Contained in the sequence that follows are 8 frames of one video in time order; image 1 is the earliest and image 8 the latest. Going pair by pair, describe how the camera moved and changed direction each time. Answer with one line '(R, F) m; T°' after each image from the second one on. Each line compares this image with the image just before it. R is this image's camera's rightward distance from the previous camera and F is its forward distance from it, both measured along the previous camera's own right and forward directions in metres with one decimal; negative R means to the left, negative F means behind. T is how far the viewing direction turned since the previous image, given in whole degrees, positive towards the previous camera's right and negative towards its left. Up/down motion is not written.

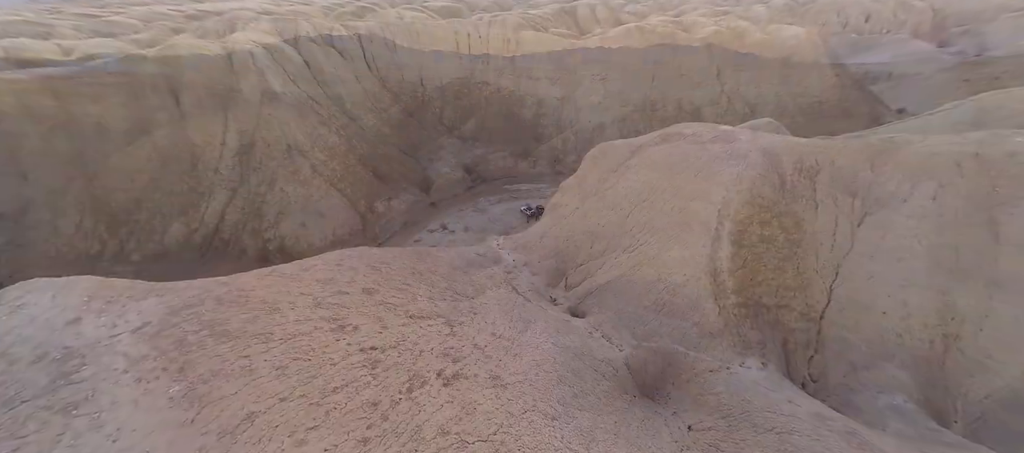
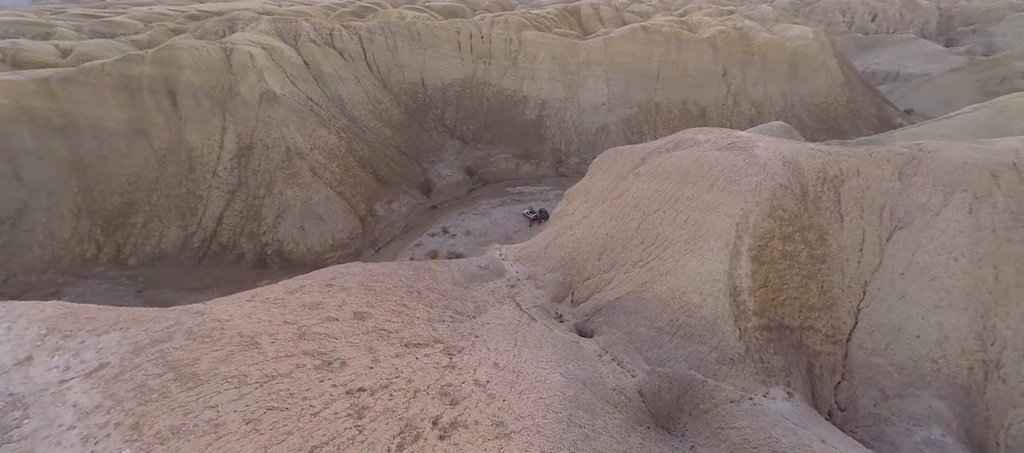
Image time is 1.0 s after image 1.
(0.0, +0.3) m; 0°
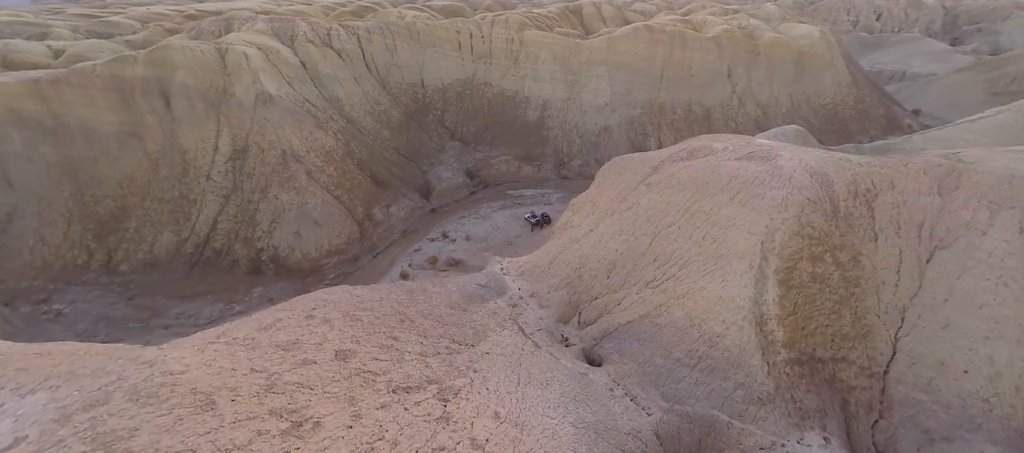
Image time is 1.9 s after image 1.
(0.0, +0.3) m; 0°
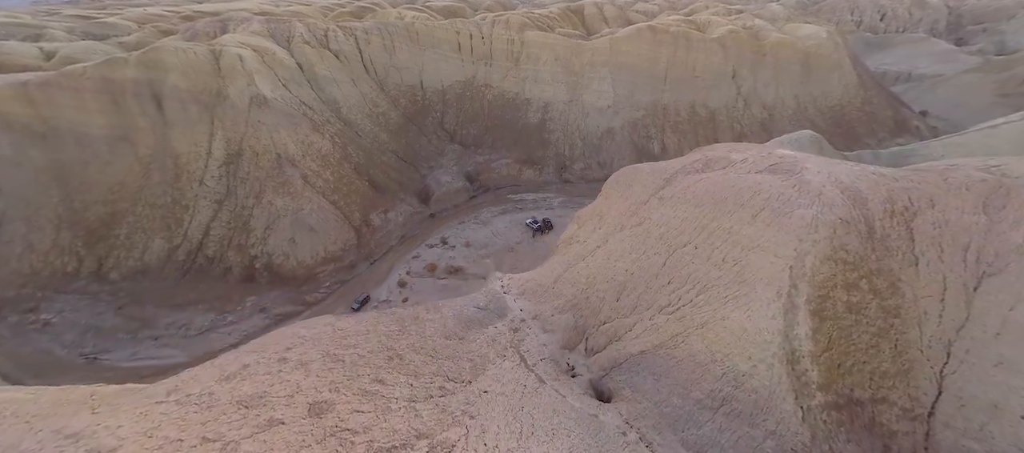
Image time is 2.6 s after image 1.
(0.0, +0.4) m; 0°
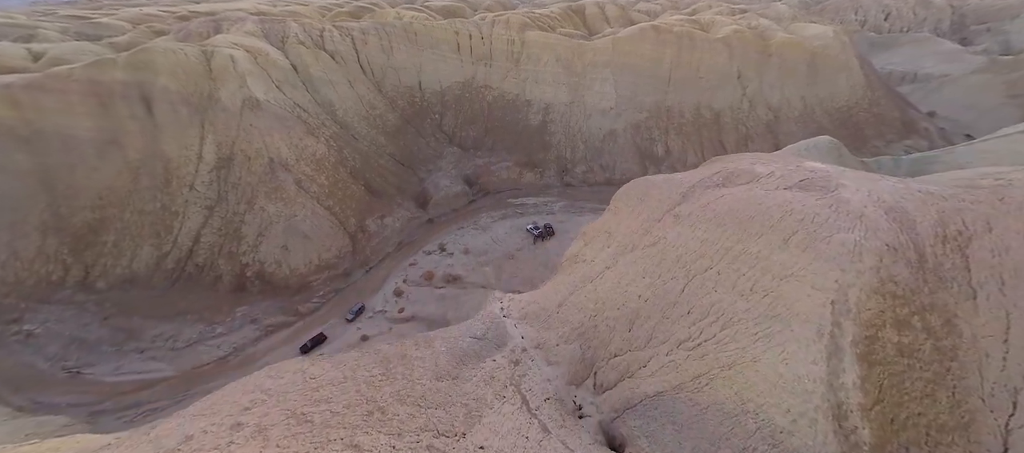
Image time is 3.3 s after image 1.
(0.0, +0.4) m; 0°
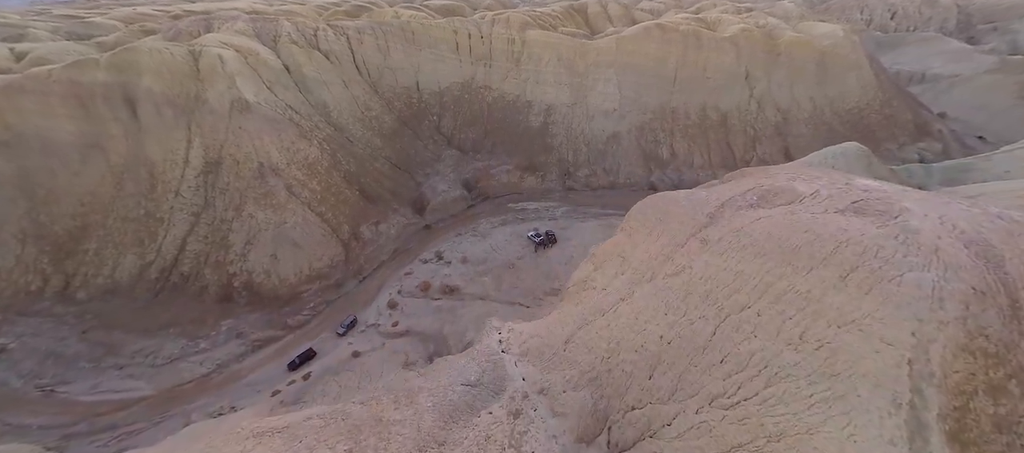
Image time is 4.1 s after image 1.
(0.0, +0.6) m; 0°
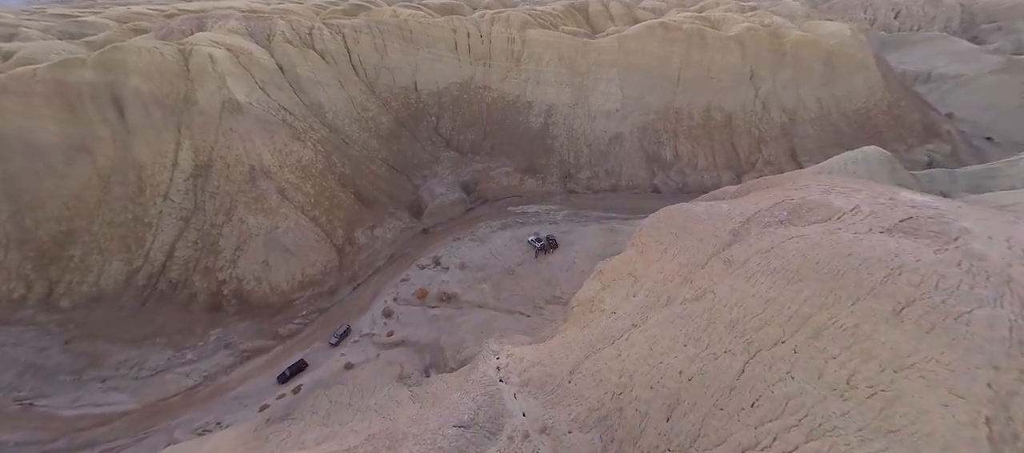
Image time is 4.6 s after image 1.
(0.0, +0.4) m; 0°
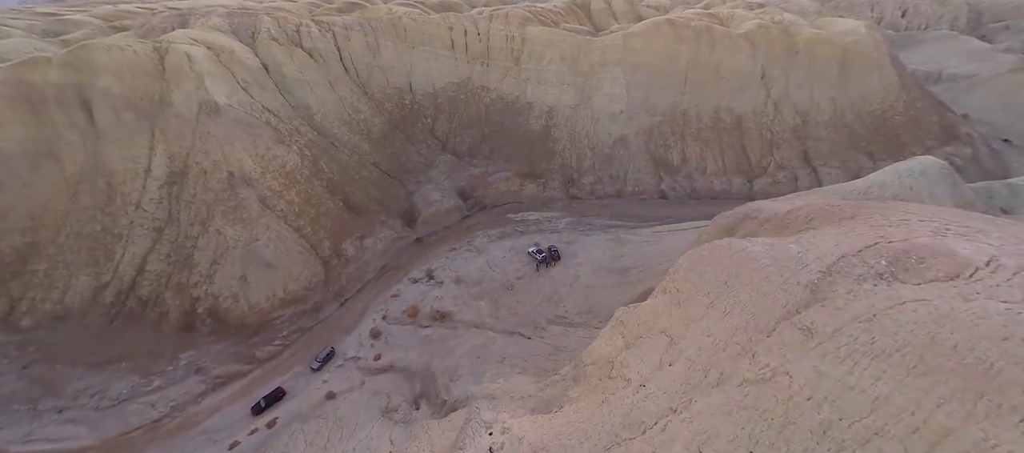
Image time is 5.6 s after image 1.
(0.0, +0.8) m; 0°
